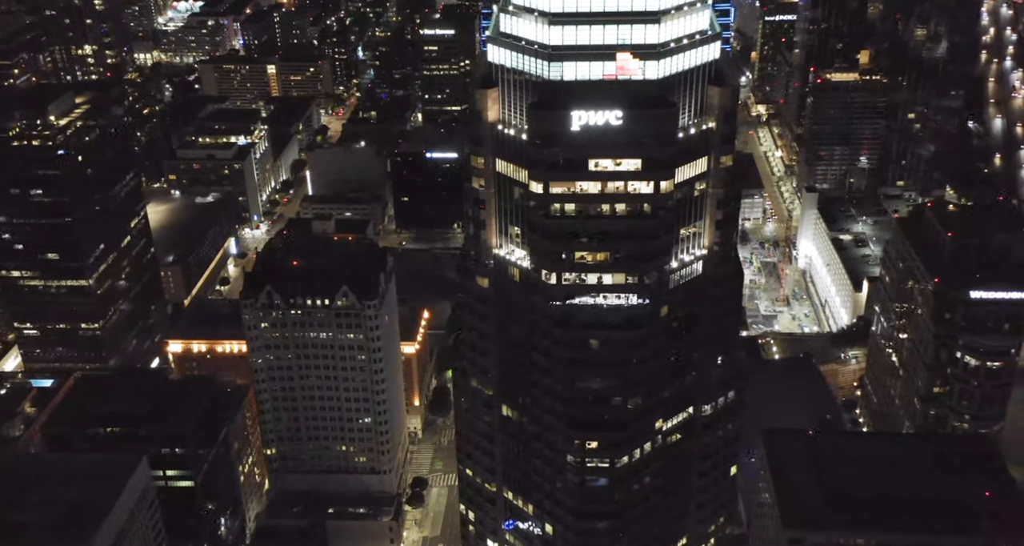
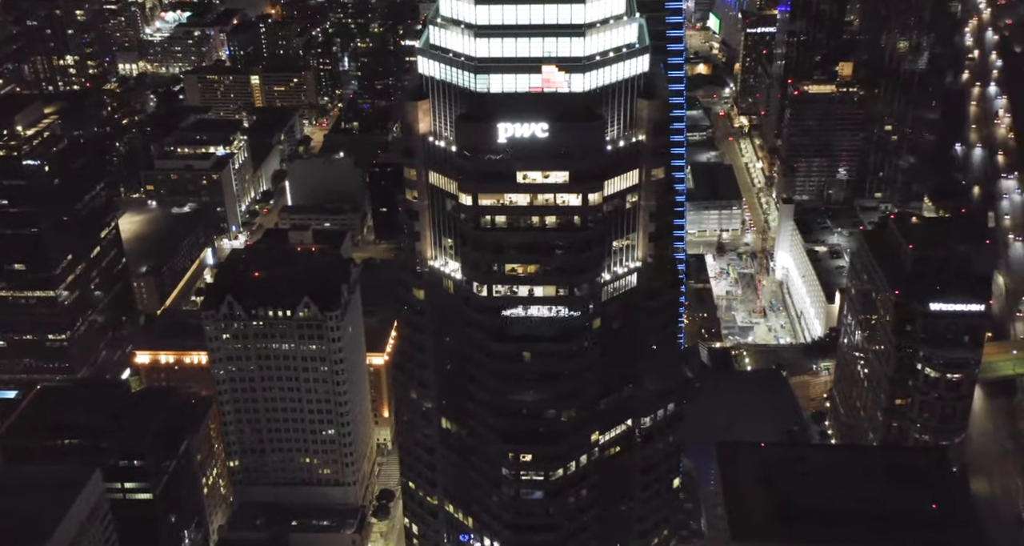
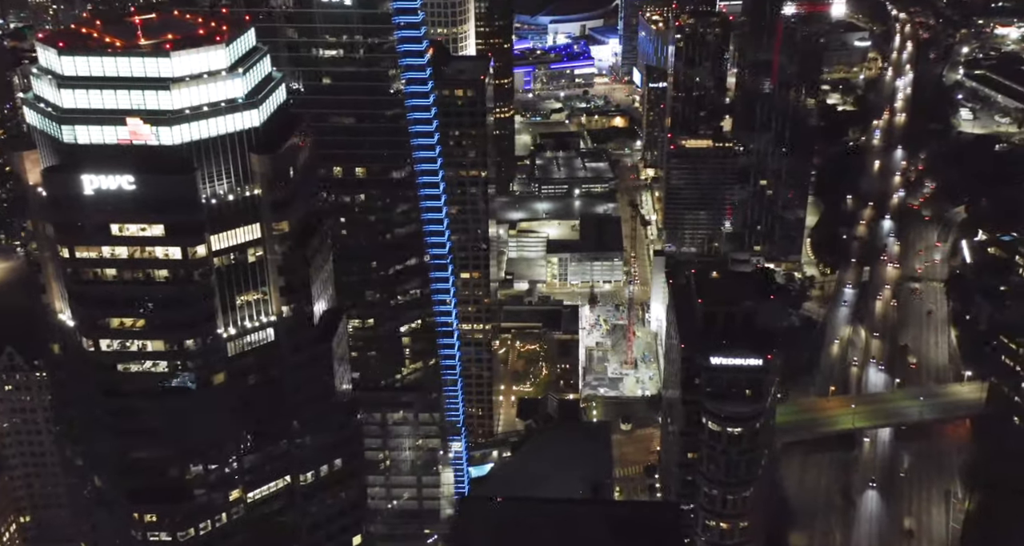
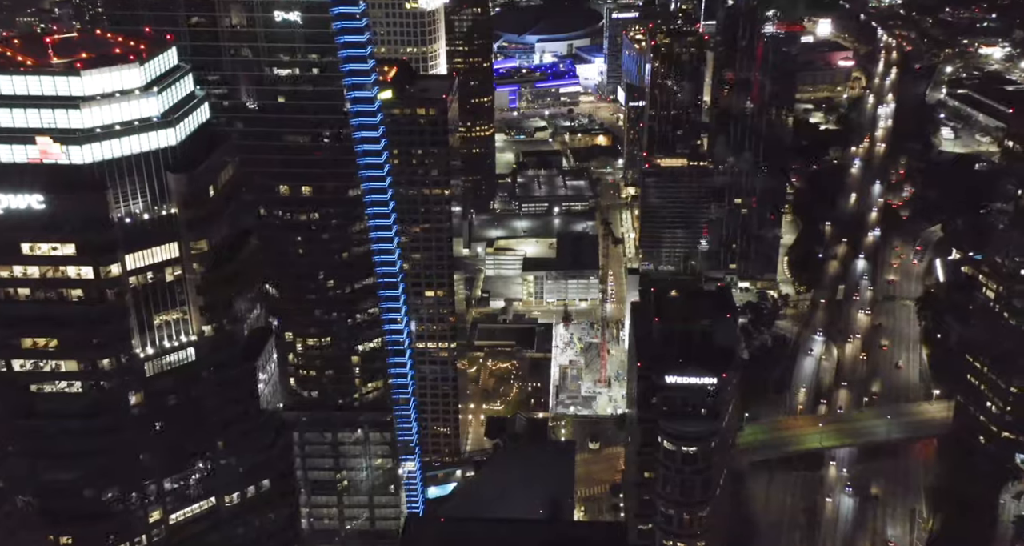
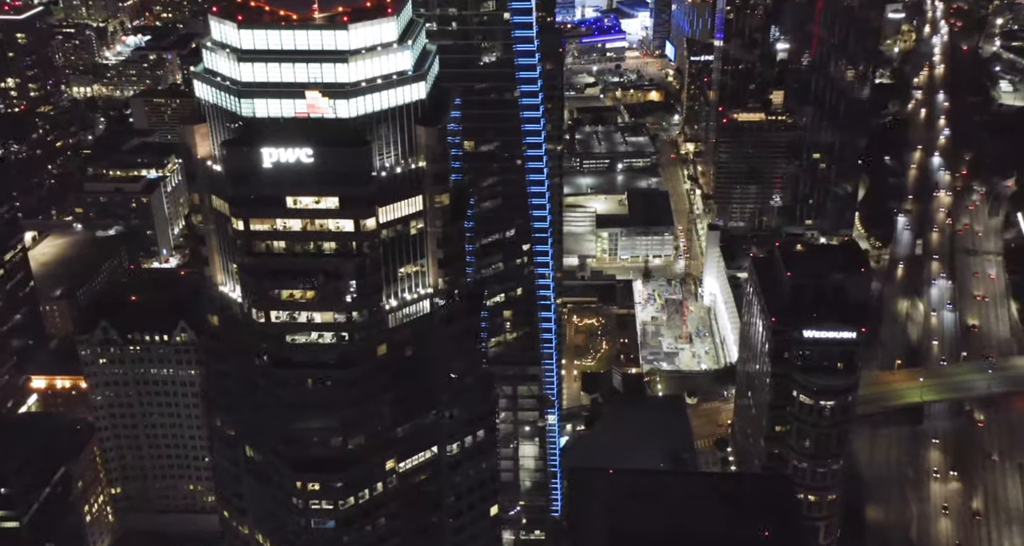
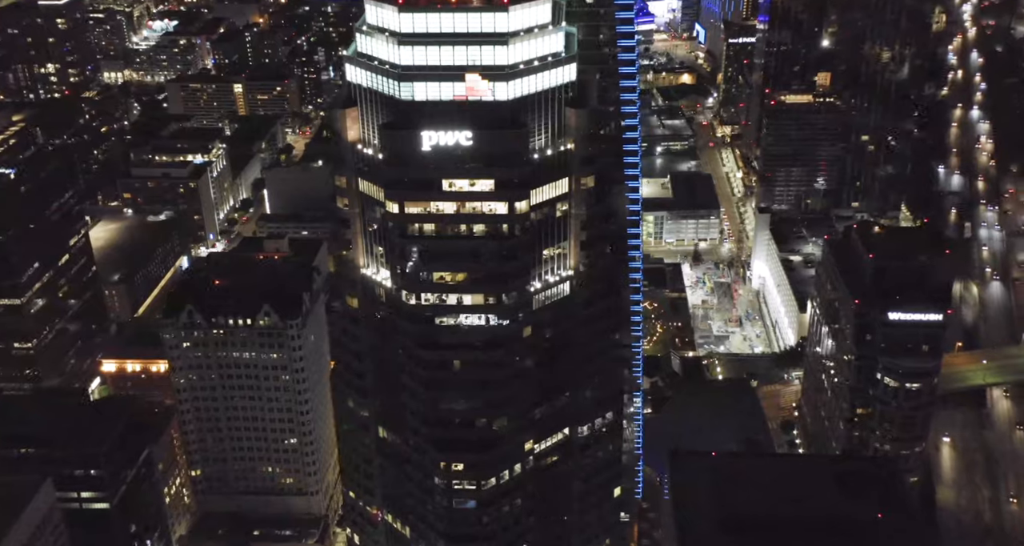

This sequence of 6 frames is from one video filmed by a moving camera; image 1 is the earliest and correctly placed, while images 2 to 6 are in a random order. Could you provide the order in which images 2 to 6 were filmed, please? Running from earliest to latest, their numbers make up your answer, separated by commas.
2, 6, 5, 3, 4
